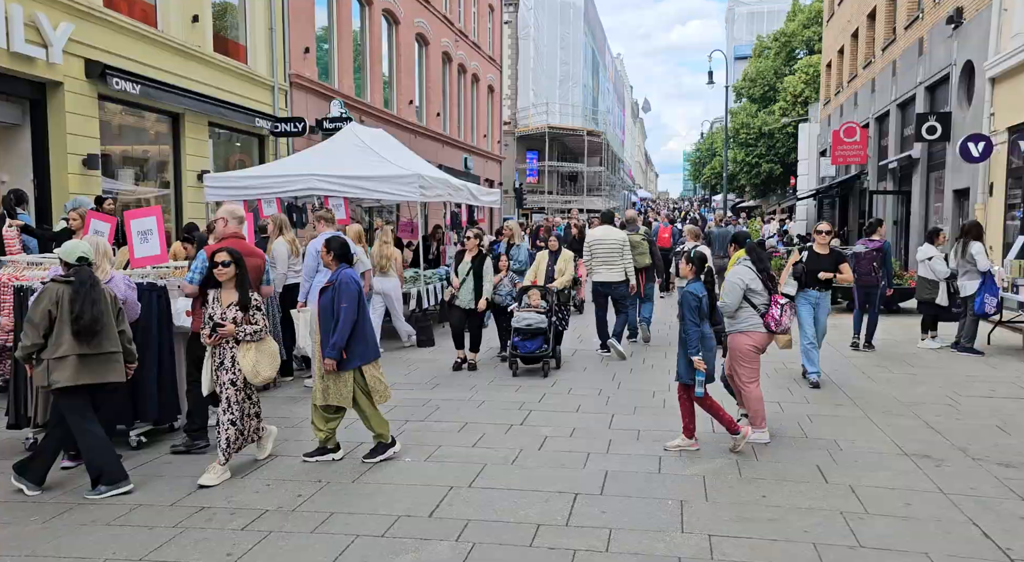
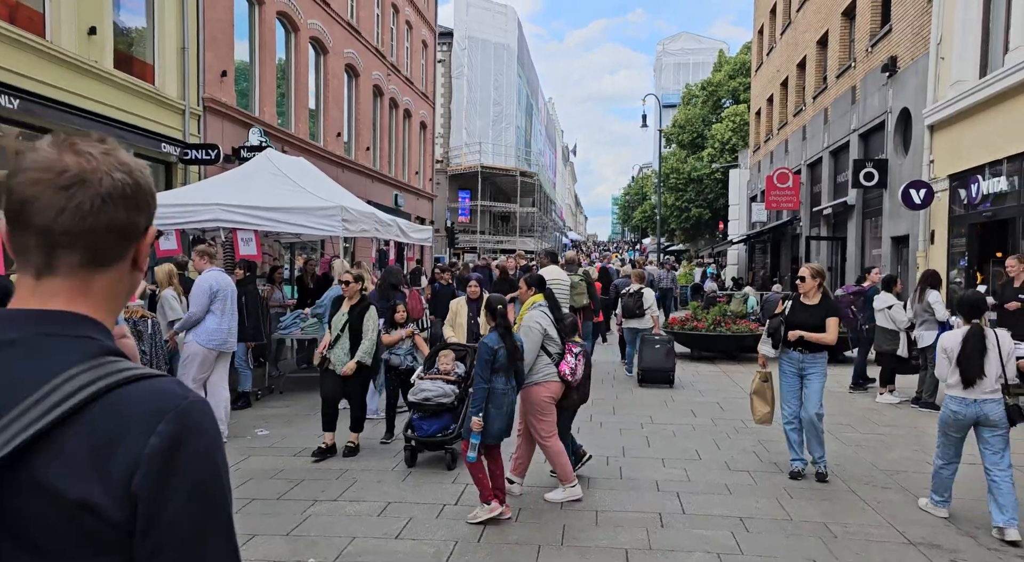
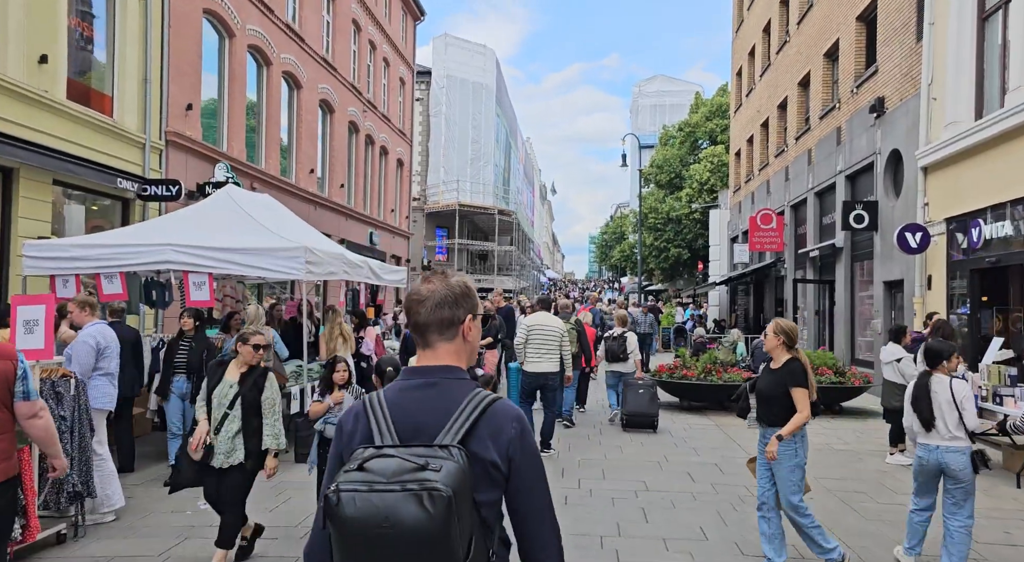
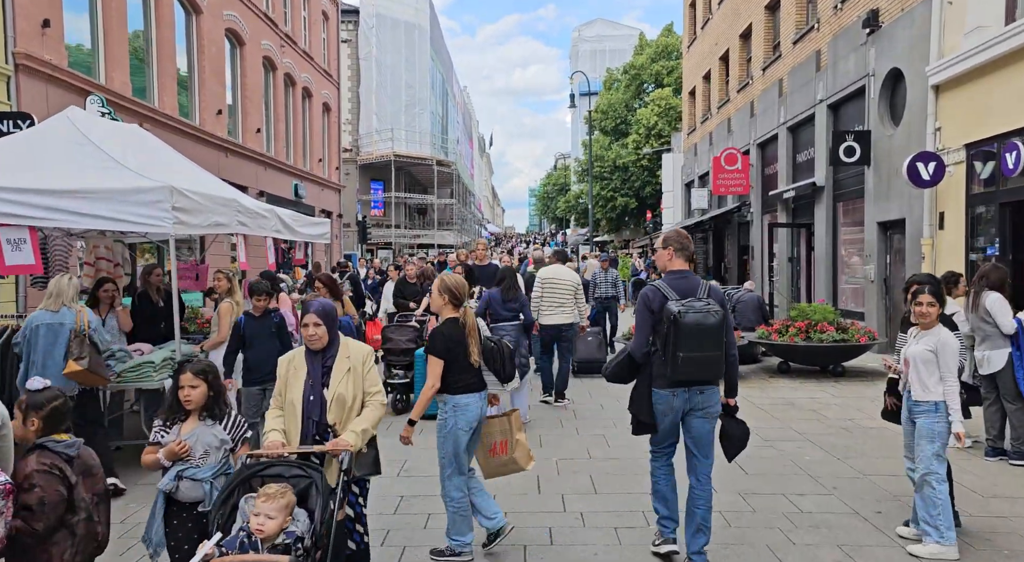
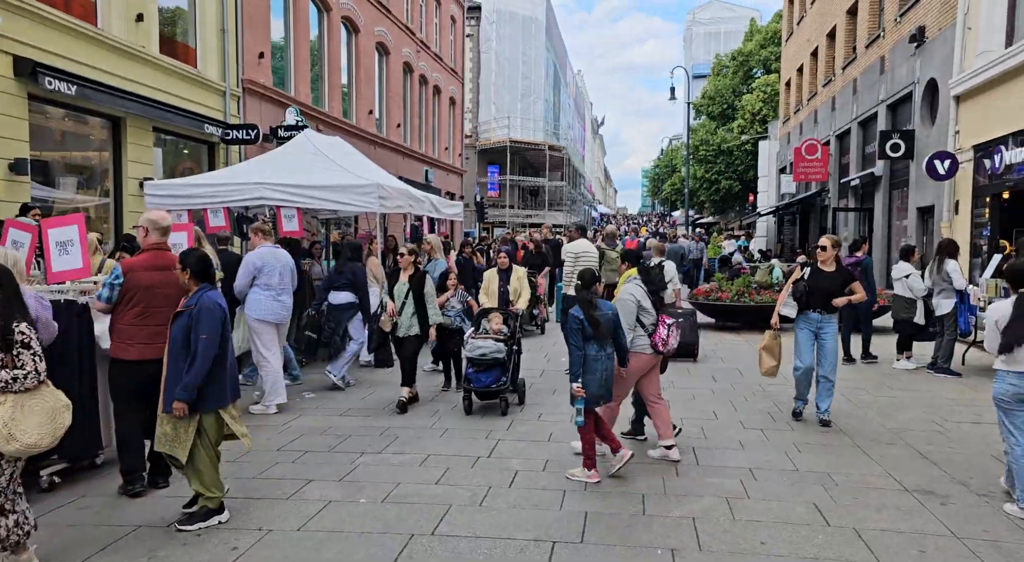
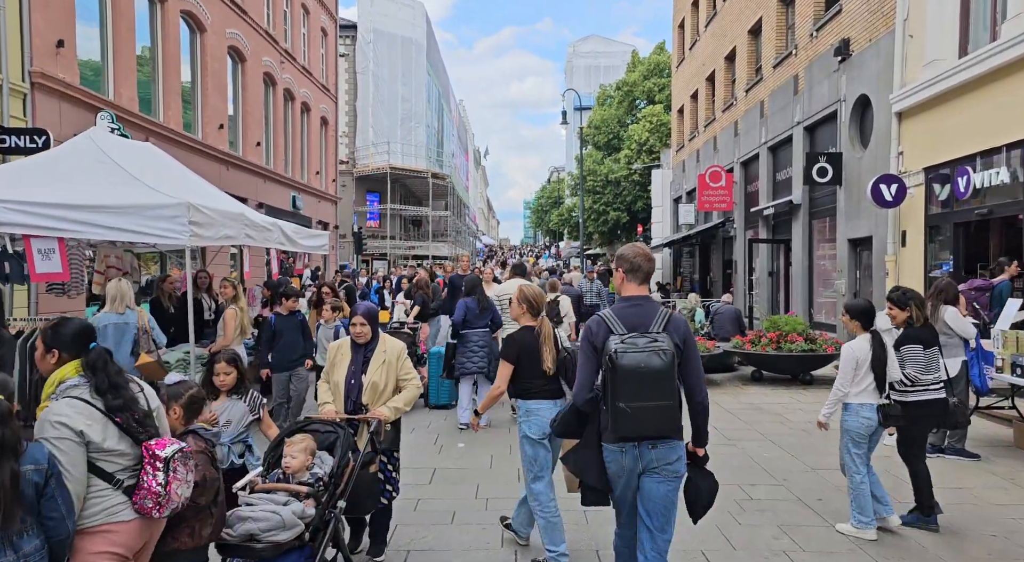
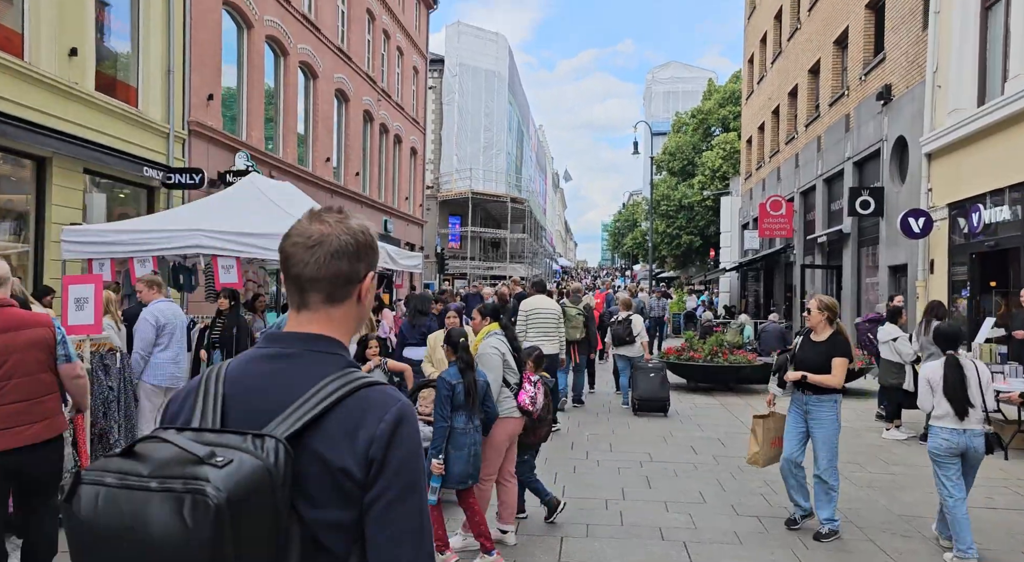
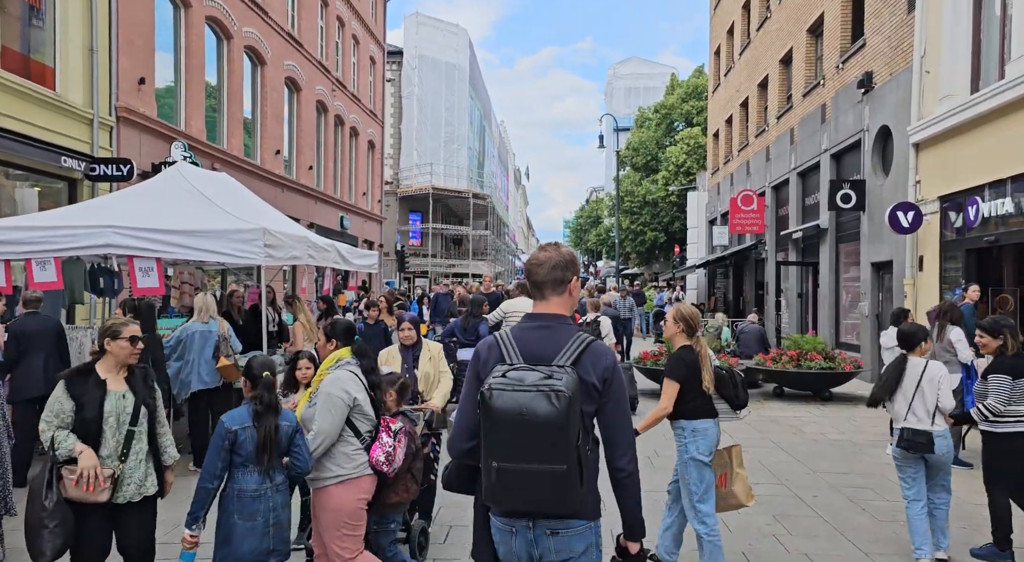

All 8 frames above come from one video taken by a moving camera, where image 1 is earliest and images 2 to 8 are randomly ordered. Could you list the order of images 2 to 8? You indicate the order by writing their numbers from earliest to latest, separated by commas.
5, 2, 7, 3, 8, 6, 4
